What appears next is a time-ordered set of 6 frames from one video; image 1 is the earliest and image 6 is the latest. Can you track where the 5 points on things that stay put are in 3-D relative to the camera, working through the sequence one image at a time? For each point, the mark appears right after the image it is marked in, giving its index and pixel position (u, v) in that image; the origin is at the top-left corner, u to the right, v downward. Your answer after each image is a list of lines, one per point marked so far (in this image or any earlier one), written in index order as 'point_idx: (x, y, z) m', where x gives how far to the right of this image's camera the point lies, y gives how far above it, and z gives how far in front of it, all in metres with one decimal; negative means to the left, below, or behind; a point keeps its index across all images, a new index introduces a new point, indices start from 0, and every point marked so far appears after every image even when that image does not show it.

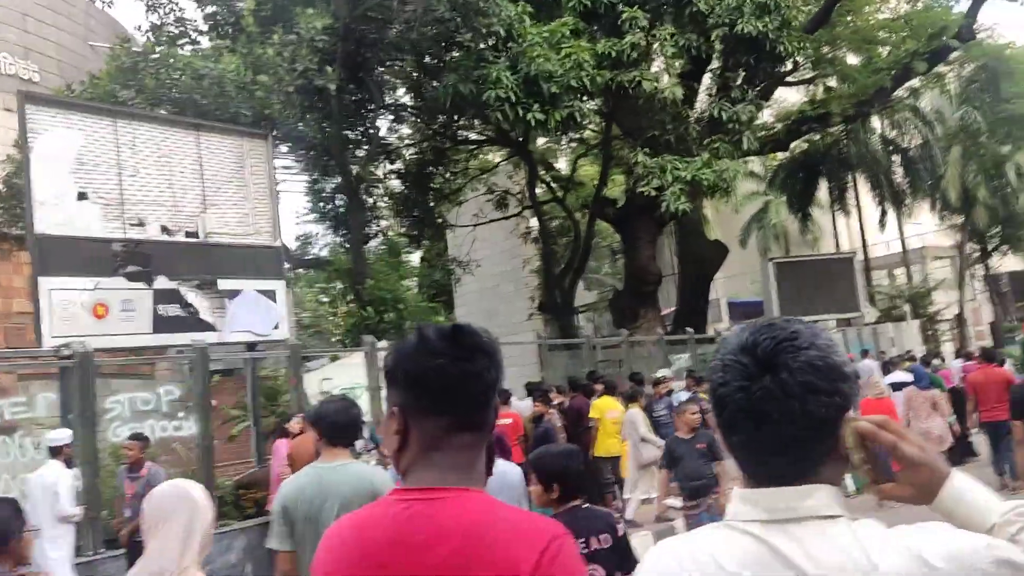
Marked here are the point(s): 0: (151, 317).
0: (-3.8, -0.3, +8.9) m
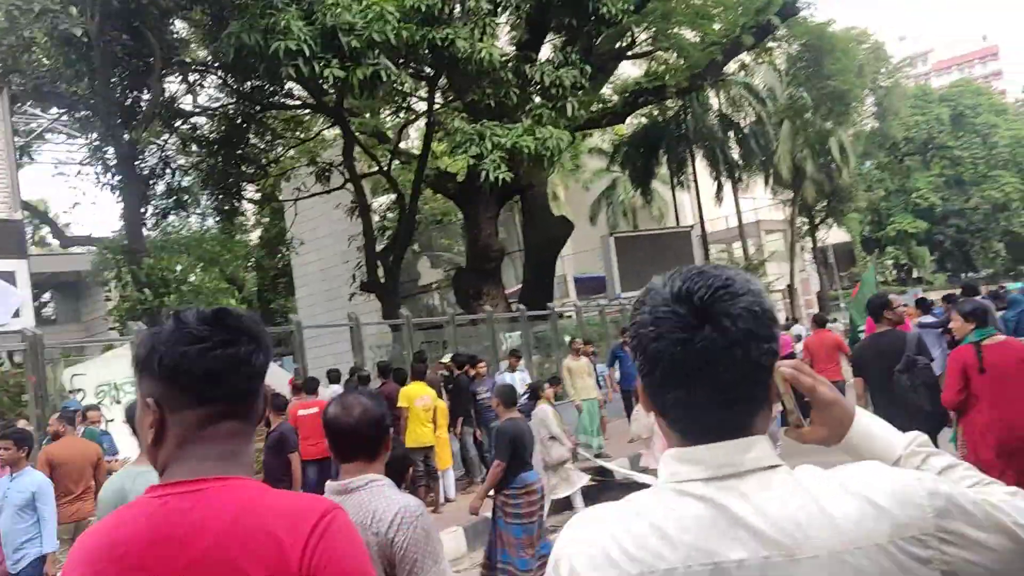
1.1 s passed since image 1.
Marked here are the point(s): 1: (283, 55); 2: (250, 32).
0: (-5.7, -0.2, +7.1) m
1: (-2.8, +2.9, +10.4) m
2: (-3.2, +3.1, +10.4) m
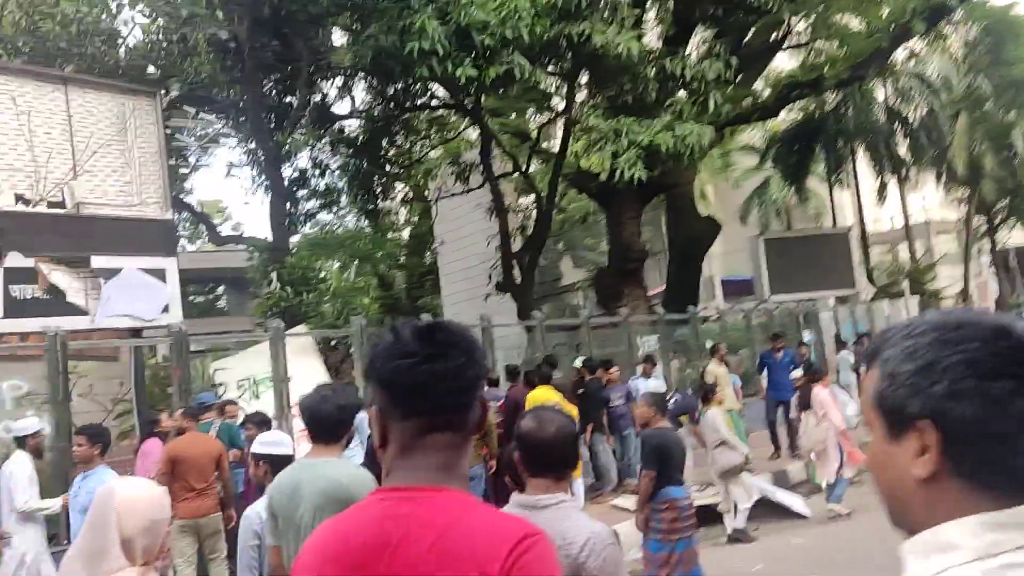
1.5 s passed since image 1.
0: (-4.6, -0.1, +7.7) m
1: (-1.2, +2.9, +10.4) m
2: (-1.5, +3.1, +10.5) m
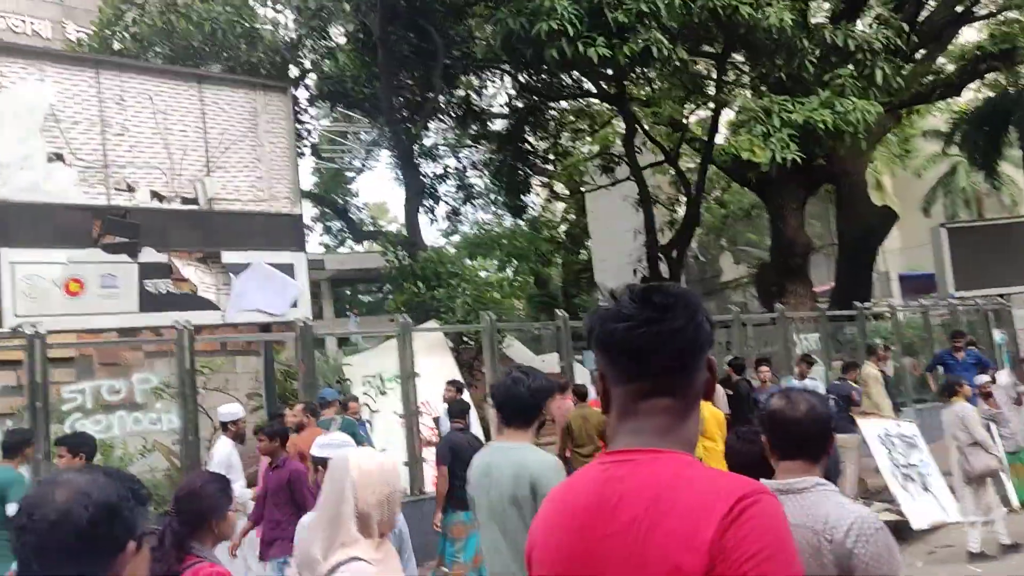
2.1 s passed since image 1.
0: (-3.5, -0.1, +7.9) m
1: (+0.4, +2.9, +9.9) m
2: (+0.1, +3.2, +10.0) m
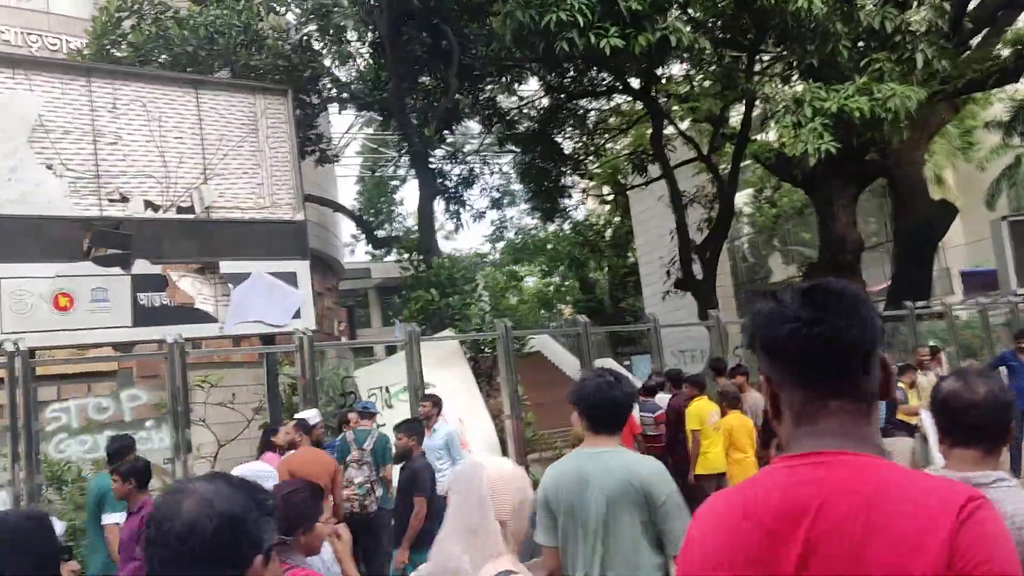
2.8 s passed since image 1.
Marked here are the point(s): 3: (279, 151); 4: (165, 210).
0: (-3.4, -0.2, +7.6) m
1: (+0.5, +2.9, +9.4) m
2: (+0.2, +3.1, +9.6) m
3: (-2.4, +1.4, +8.9) m
4: (-3.3, +0.7, +8.0) m
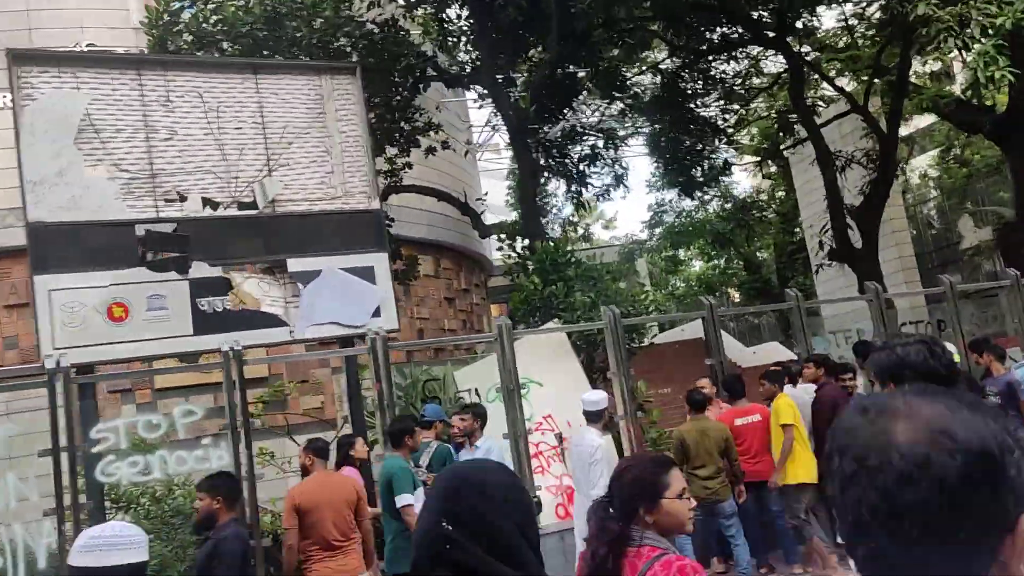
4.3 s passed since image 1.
0: (-2.7, -0.2, +7.0) m
1: (+1.4, +3.1, +8.1) m
2: (+1.0, +3.3, +8.2) m
3: (-1.5, +1.5, +8.1) m
4: (-2.5, +0.7, +7.4) m
